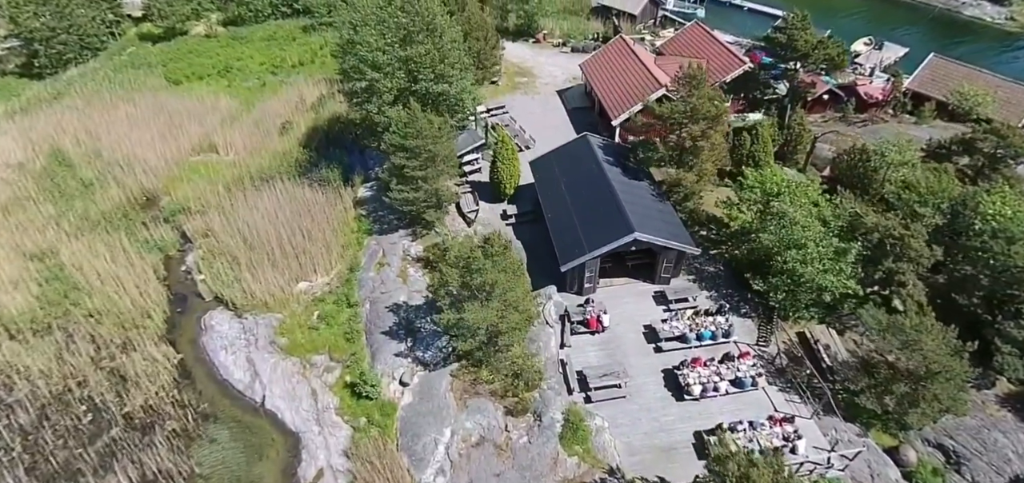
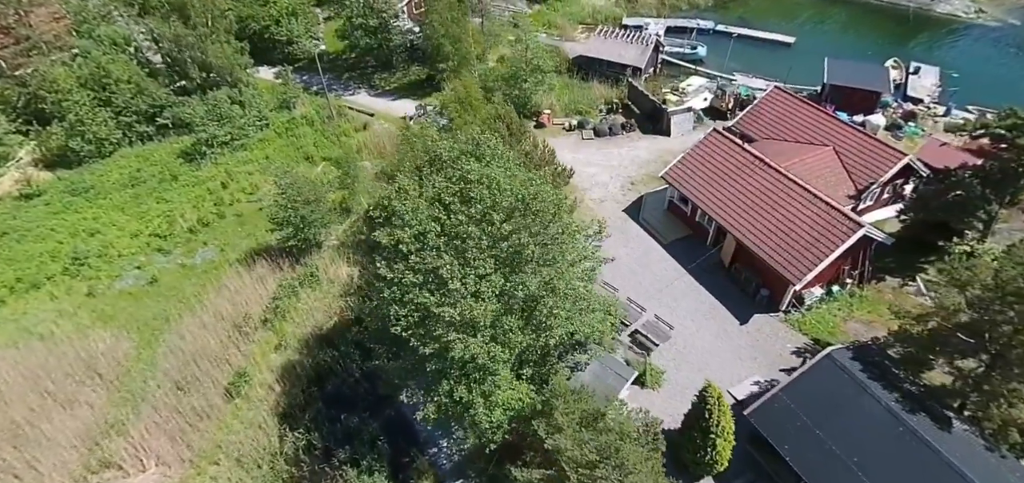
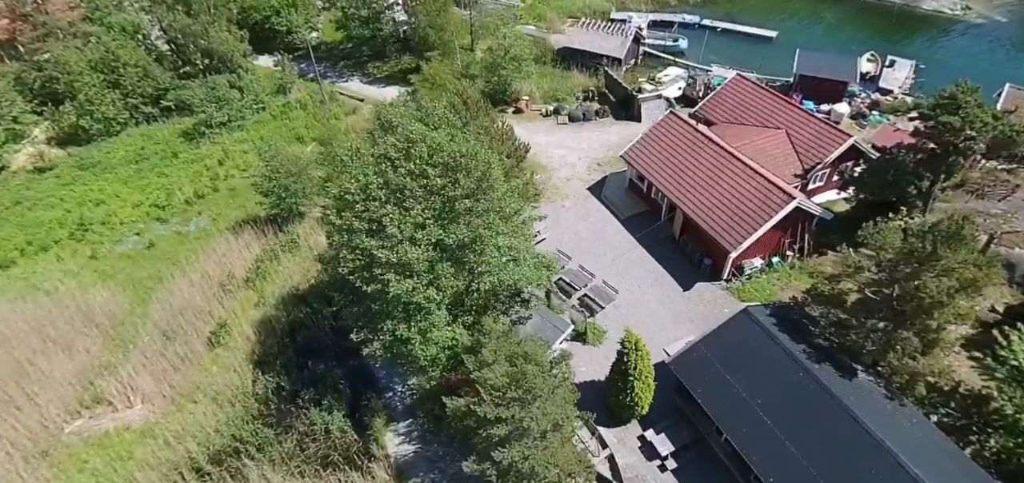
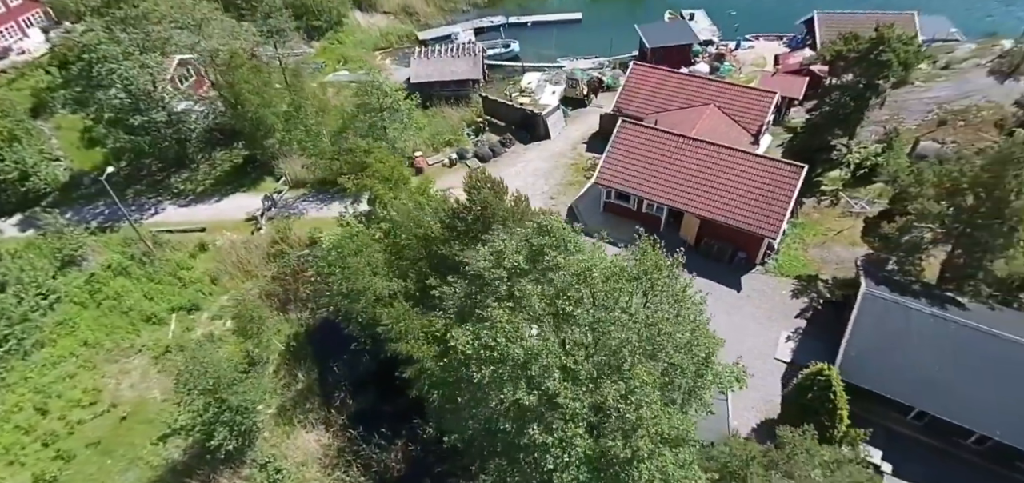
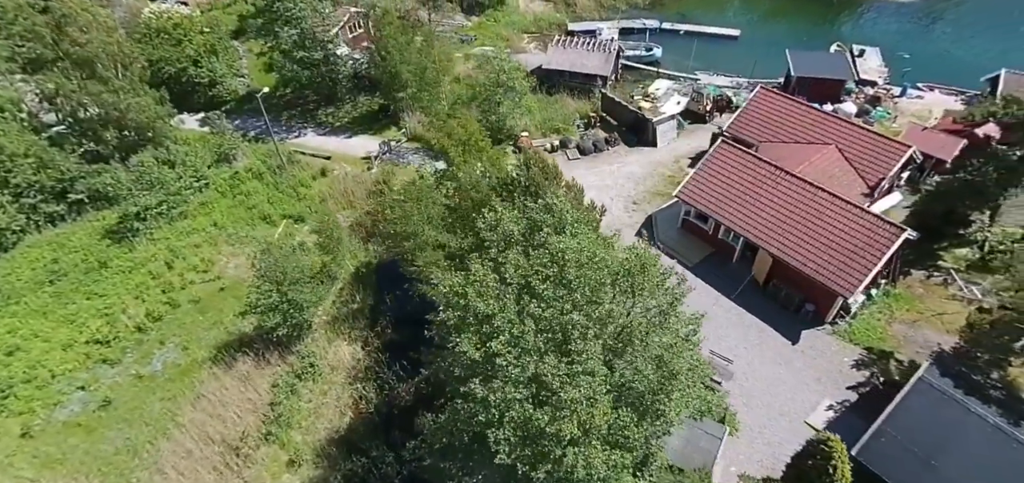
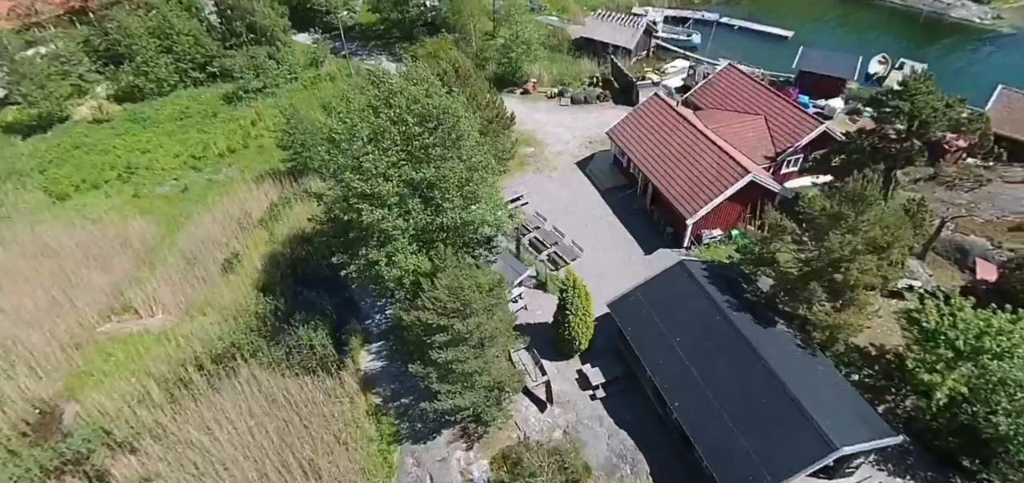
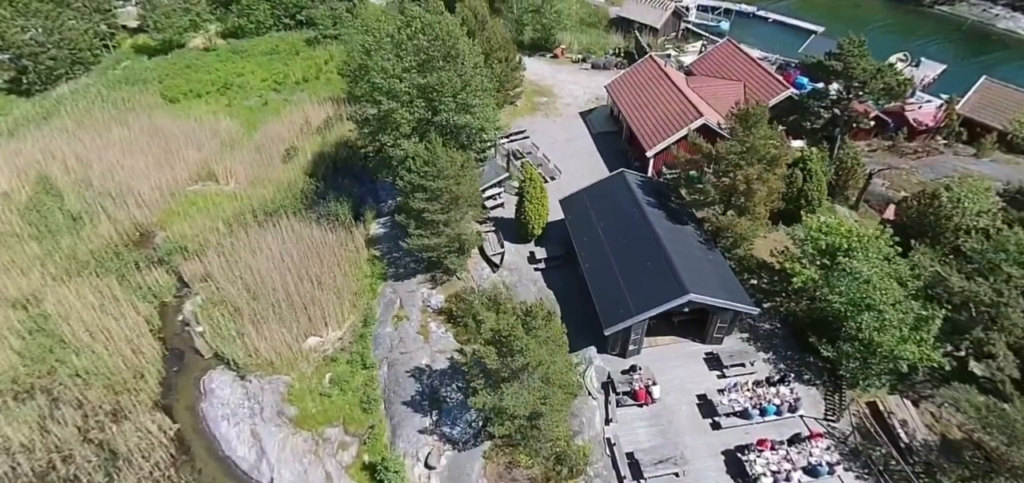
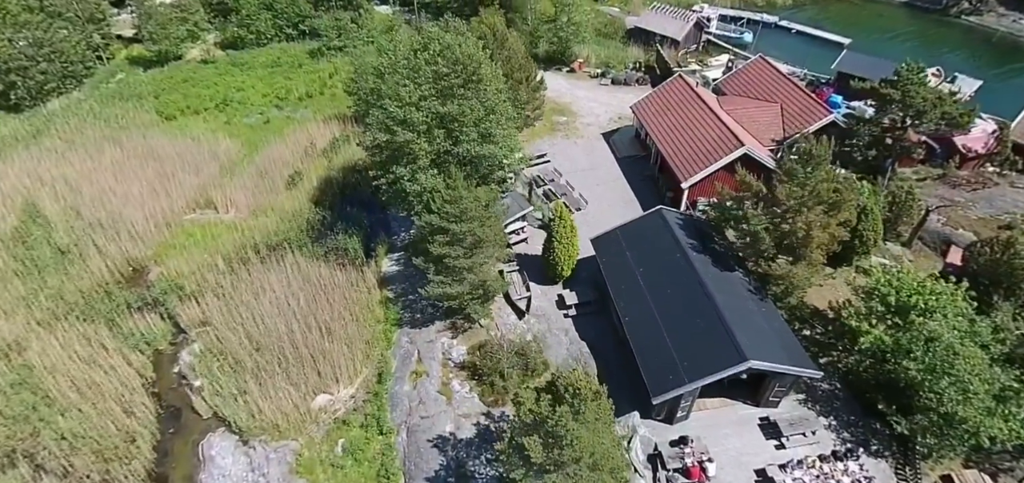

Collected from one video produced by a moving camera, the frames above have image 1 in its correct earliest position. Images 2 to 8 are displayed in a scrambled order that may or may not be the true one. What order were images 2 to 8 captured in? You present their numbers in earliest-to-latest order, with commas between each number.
7, 8, 6, 3, 2, 5, 4
